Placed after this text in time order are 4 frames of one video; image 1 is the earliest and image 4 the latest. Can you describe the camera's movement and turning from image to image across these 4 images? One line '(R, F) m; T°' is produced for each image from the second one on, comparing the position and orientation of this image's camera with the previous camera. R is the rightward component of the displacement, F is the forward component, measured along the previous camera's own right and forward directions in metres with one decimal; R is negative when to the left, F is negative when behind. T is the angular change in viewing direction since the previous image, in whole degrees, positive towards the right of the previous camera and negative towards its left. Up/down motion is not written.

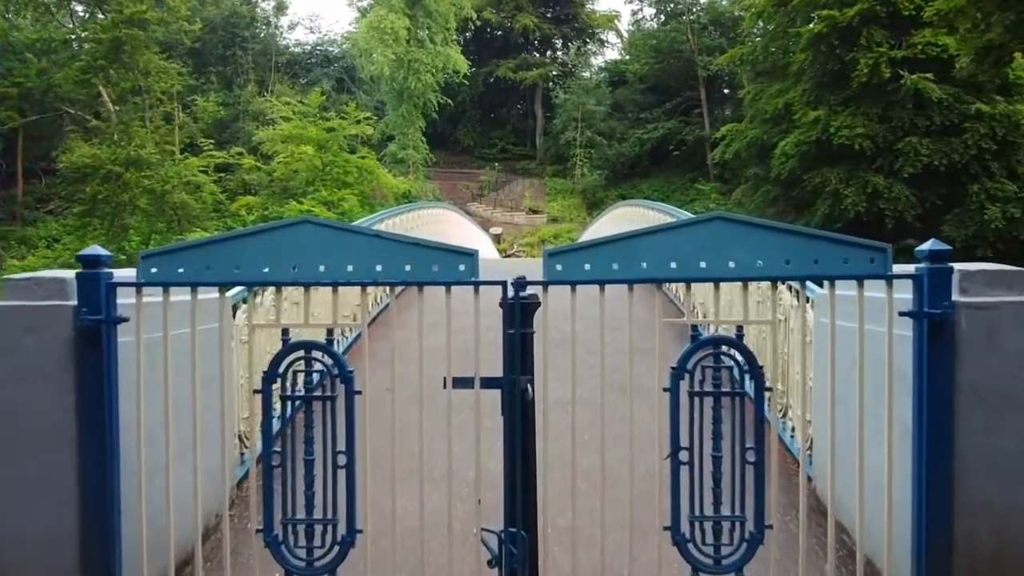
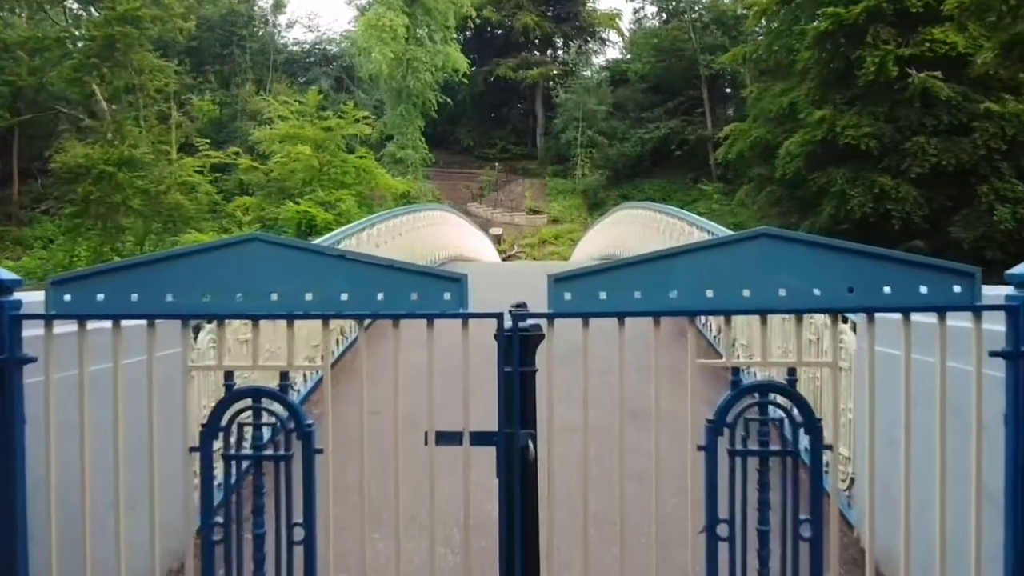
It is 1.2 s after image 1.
(0.0, +0.5) m; 0°
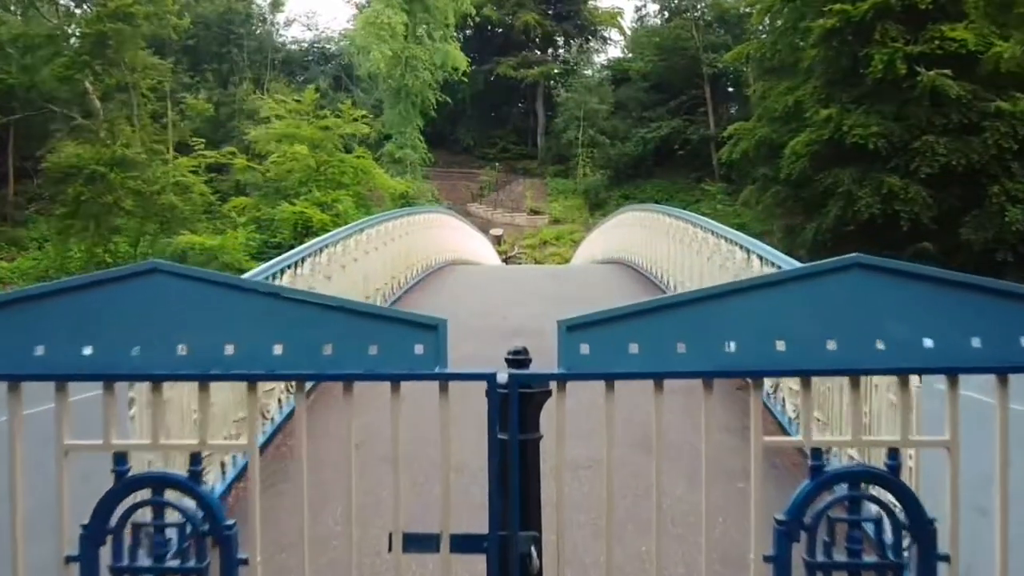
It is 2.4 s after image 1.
(0.0, +0.6) m; 0°
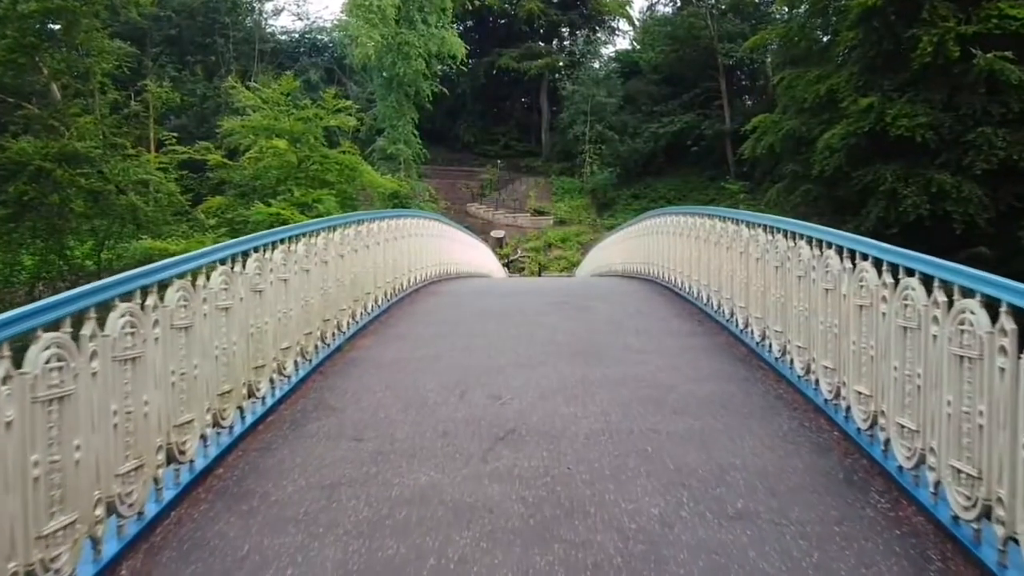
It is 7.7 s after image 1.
(0.0, +3.3) m; 0°
